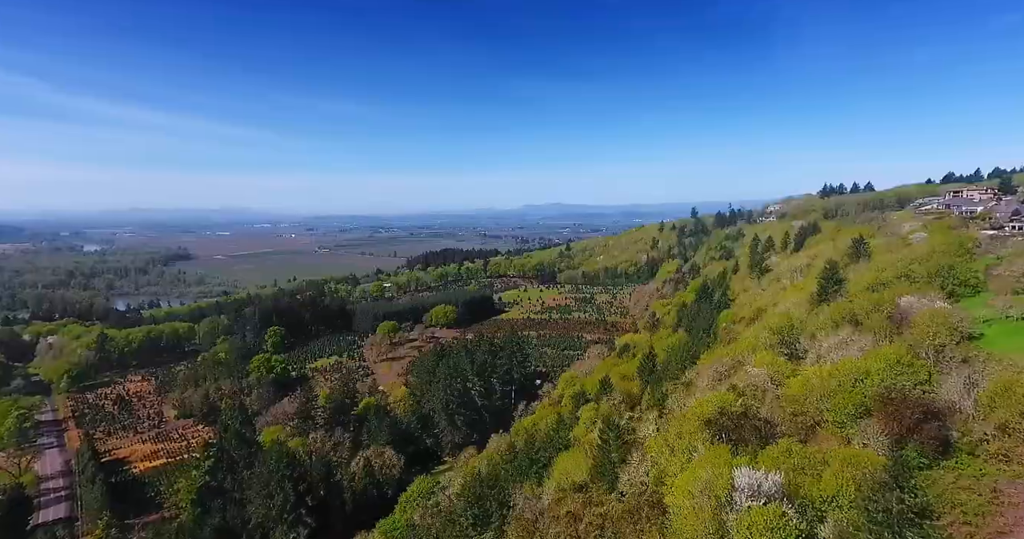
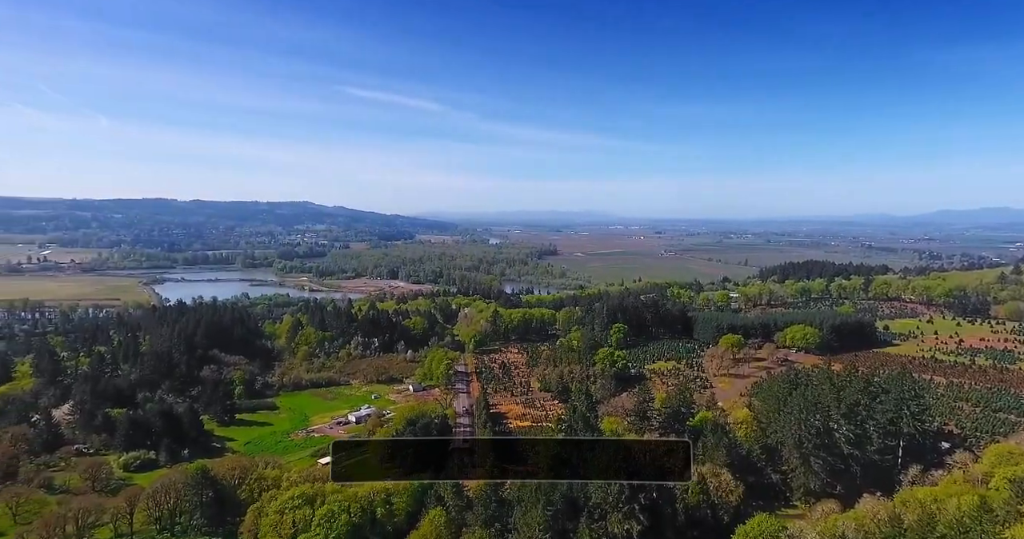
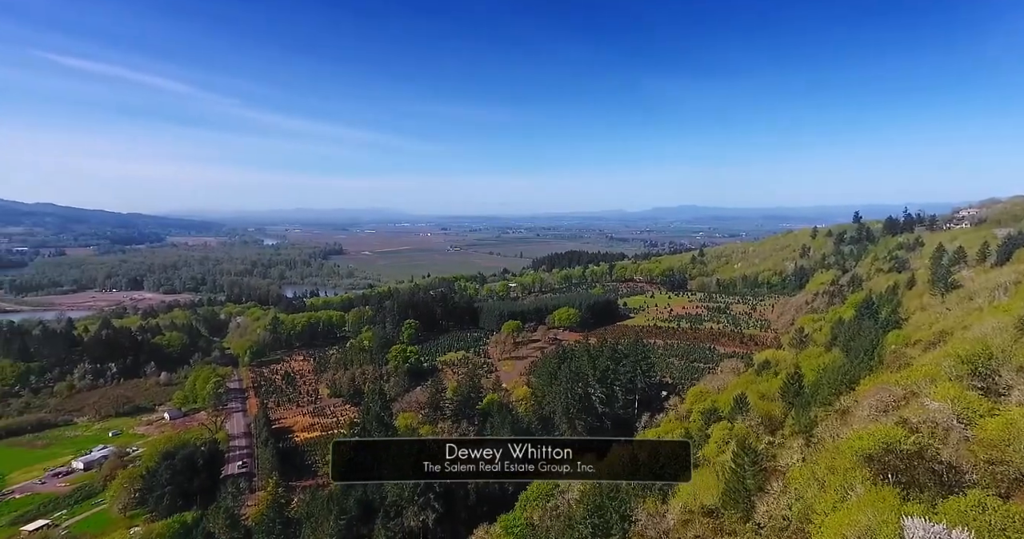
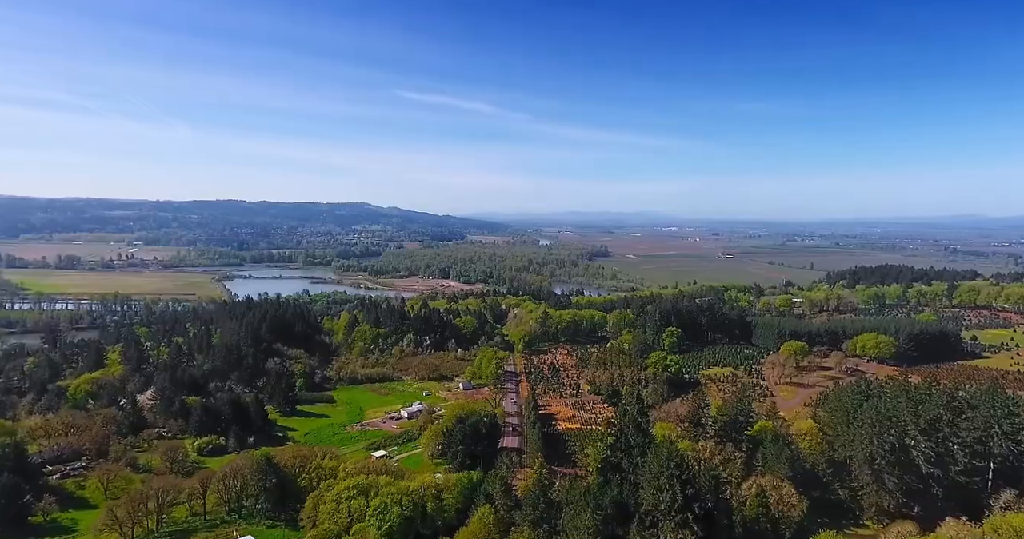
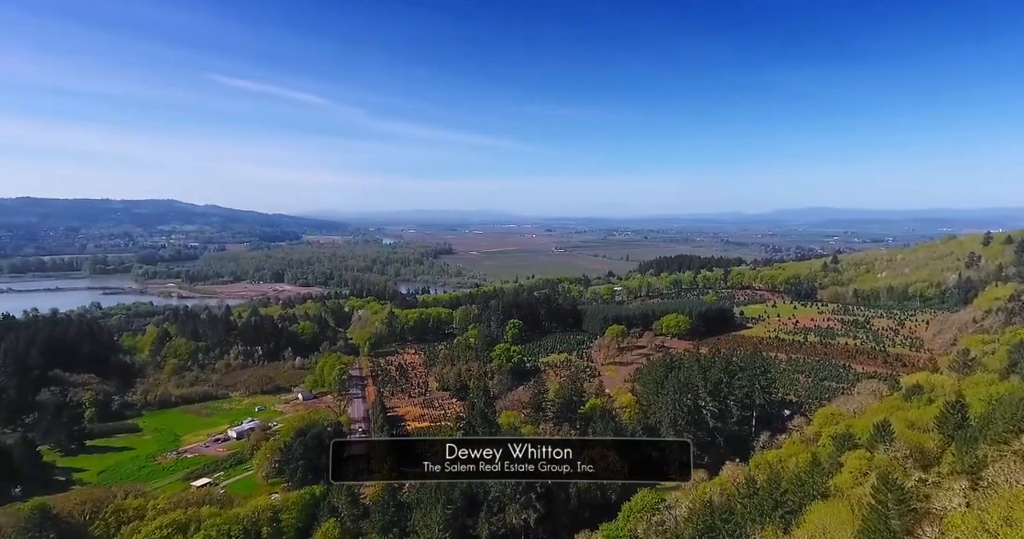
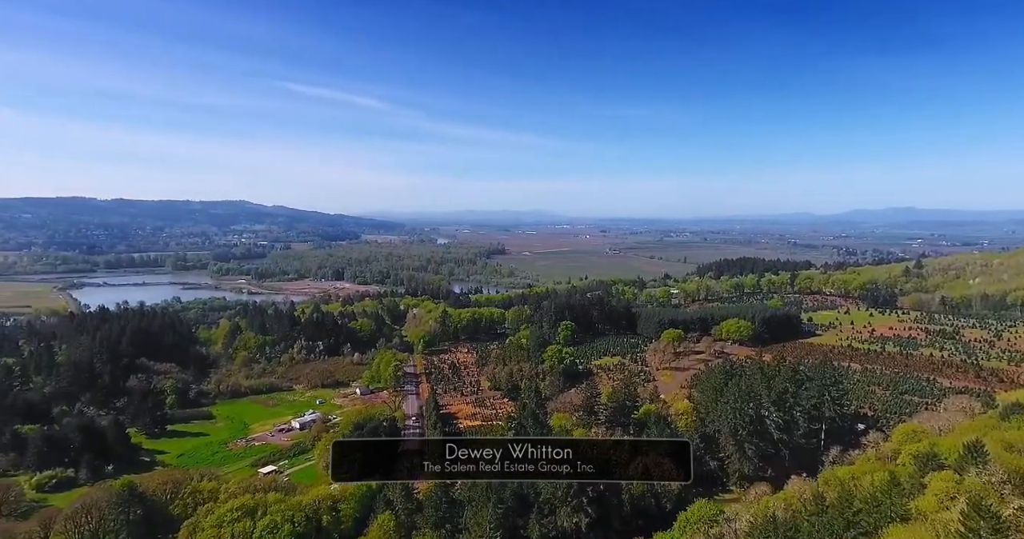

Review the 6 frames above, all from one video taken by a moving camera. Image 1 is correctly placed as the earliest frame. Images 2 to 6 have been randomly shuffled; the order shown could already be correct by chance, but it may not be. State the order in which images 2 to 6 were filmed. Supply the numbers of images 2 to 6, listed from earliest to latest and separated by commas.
3, 5, 6, 2, 4
